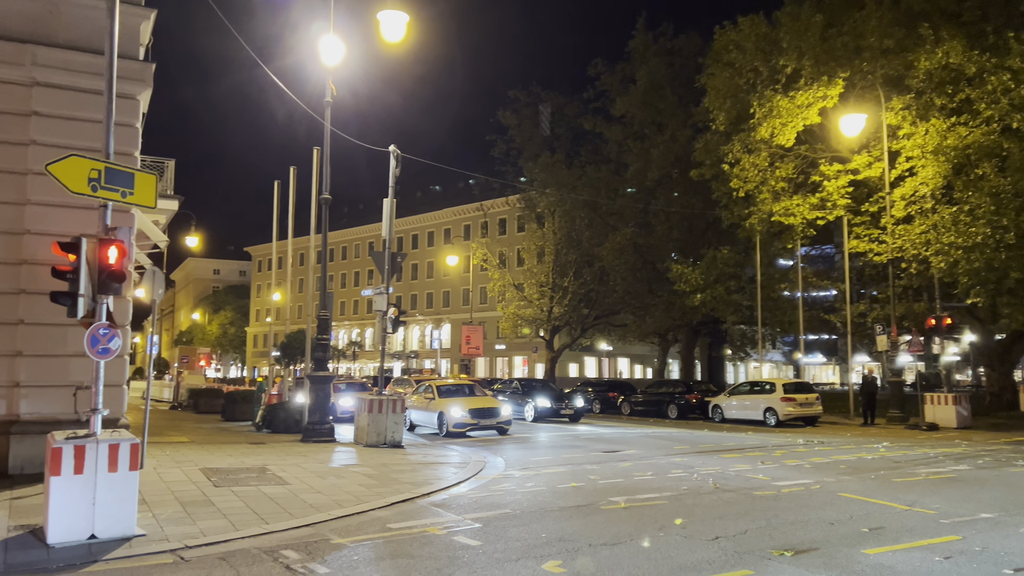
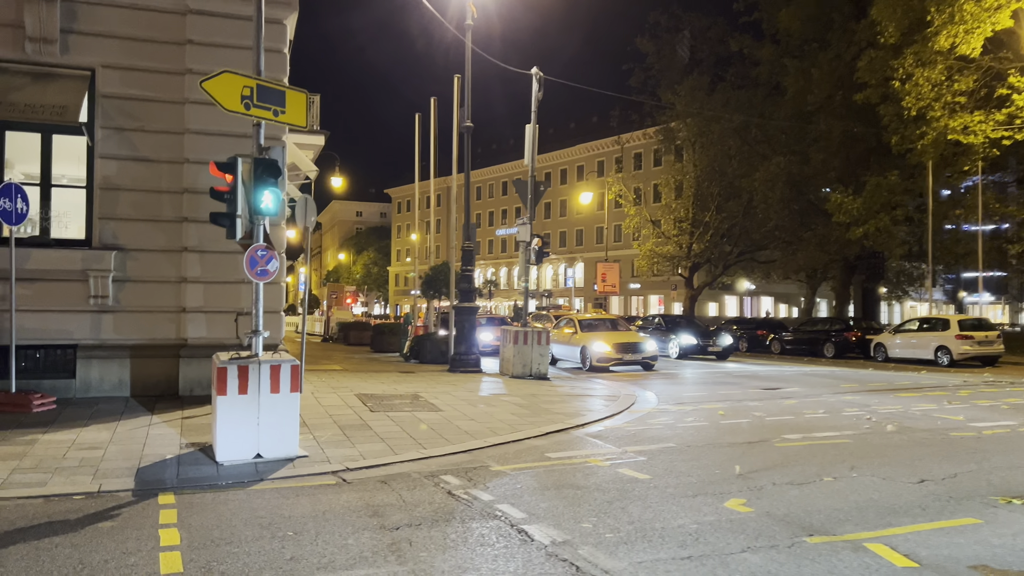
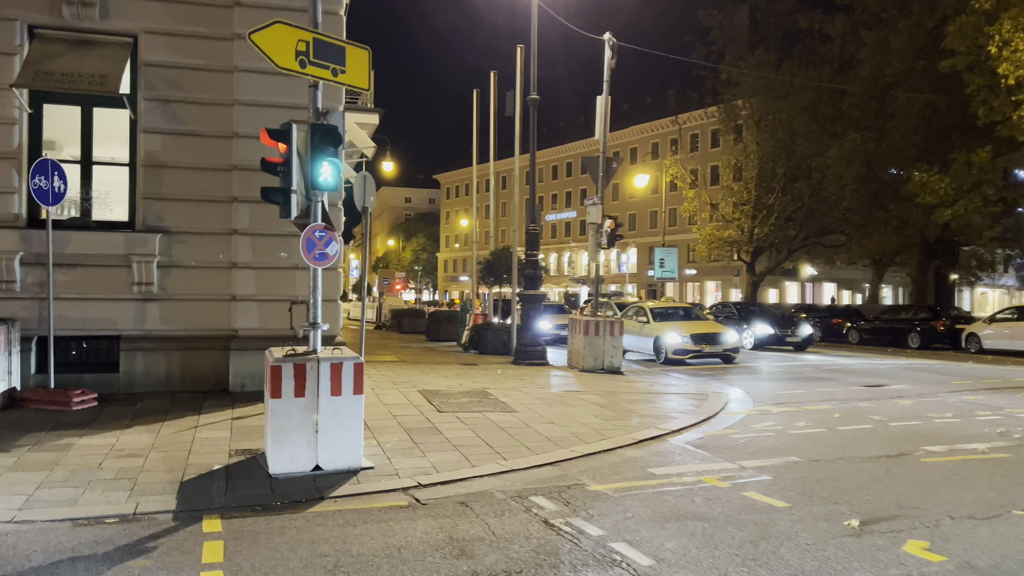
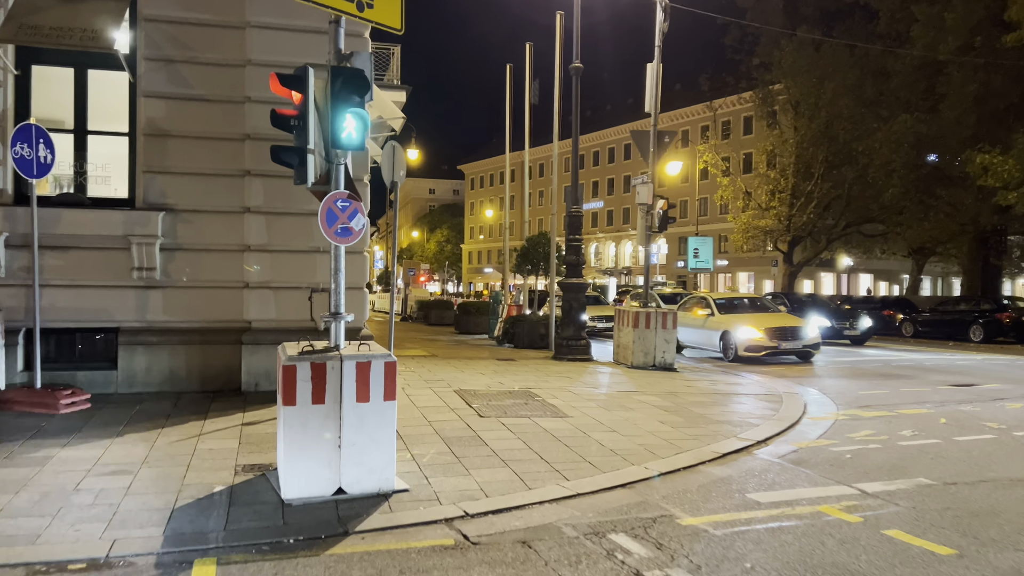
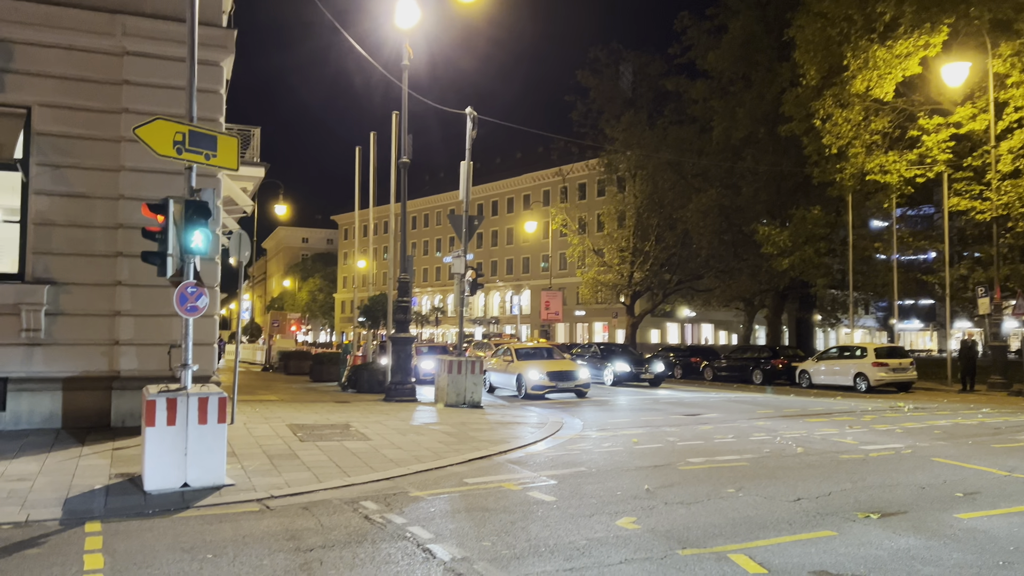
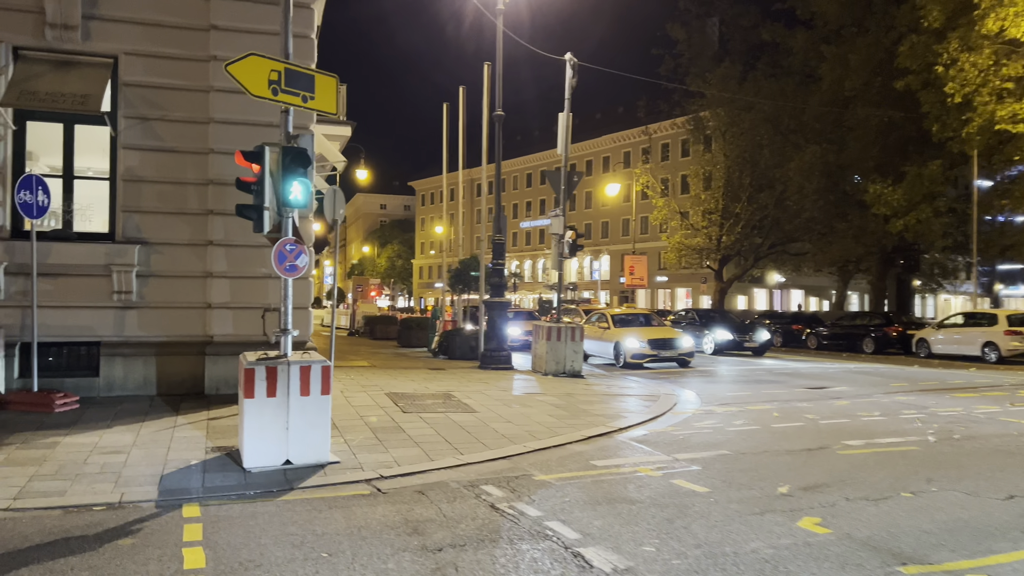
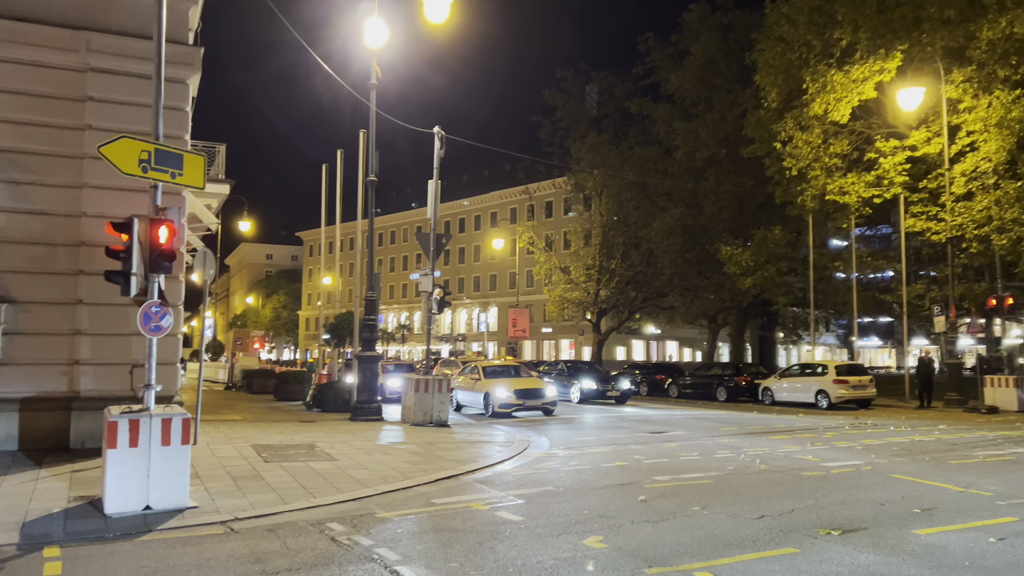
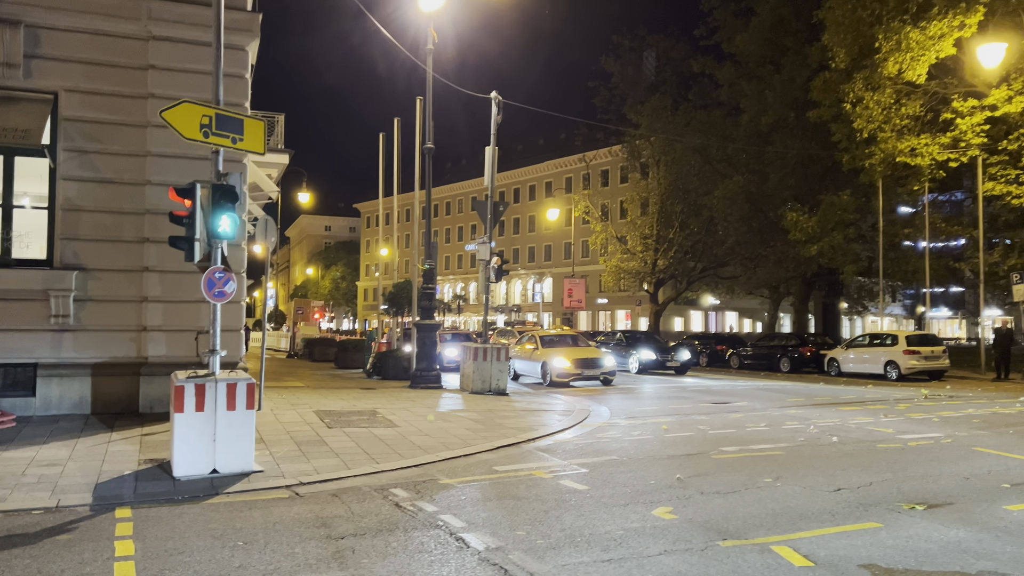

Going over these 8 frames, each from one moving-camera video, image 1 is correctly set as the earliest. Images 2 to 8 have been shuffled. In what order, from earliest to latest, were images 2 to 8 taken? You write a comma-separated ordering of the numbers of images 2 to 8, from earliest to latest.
7, 5, 8, 2, 6, 3, 4
